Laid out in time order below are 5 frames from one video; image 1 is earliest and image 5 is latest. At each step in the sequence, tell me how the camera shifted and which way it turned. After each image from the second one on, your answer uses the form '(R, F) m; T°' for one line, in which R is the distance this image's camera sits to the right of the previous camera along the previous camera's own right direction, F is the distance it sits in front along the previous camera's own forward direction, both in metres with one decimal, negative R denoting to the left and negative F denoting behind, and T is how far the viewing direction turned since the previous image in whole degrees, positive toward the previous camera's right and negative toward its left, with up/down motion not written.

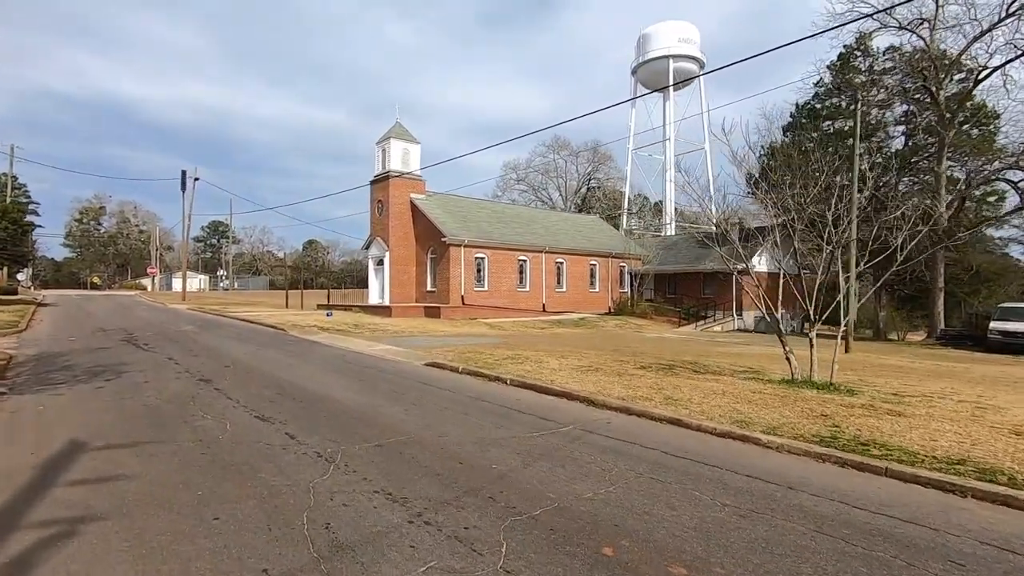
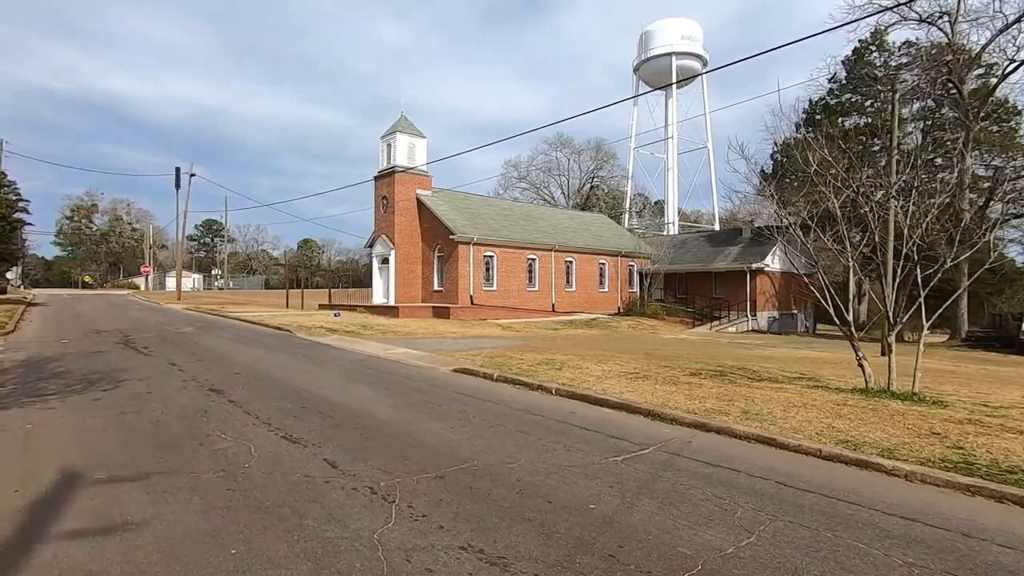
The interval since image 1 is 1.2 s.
(-0.8, +1.0) m; +1°
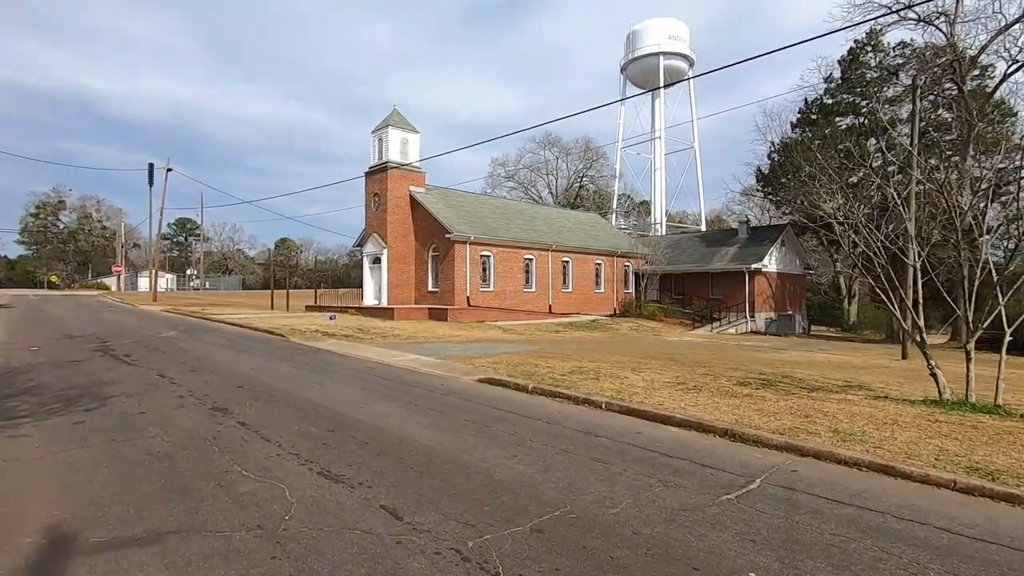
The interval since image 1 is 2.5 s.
(-0.9, +1.0) m; +2°
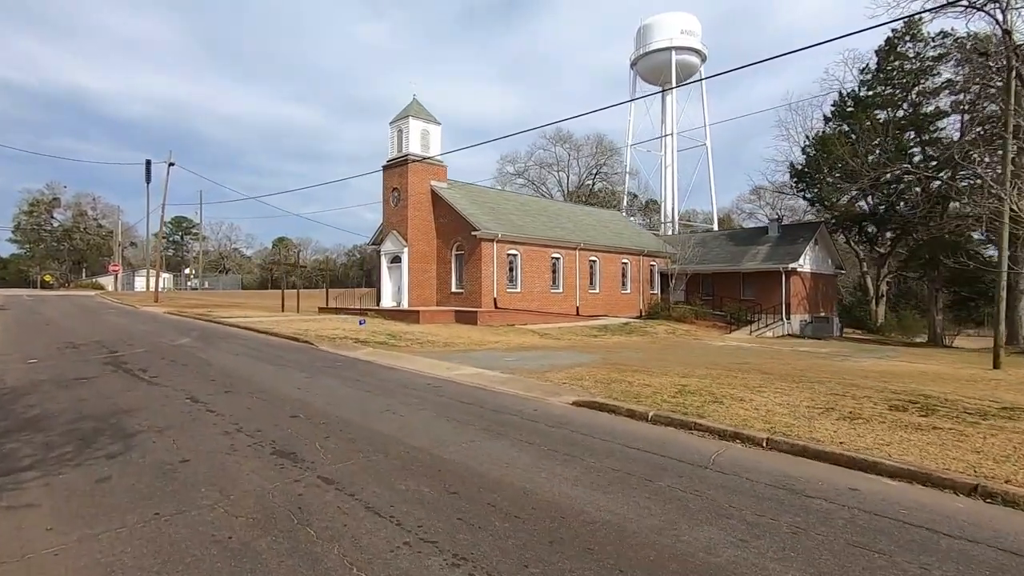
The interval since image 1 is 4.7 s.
(-1.6, +1.7) m; 0°
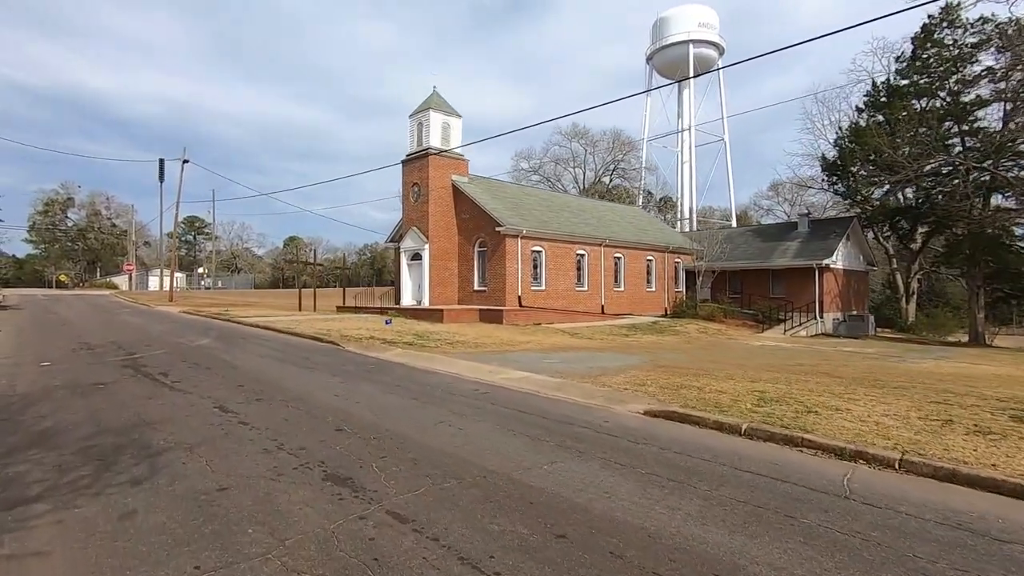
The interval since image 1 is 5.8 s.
(-0.7, +0.9) m; -1°
